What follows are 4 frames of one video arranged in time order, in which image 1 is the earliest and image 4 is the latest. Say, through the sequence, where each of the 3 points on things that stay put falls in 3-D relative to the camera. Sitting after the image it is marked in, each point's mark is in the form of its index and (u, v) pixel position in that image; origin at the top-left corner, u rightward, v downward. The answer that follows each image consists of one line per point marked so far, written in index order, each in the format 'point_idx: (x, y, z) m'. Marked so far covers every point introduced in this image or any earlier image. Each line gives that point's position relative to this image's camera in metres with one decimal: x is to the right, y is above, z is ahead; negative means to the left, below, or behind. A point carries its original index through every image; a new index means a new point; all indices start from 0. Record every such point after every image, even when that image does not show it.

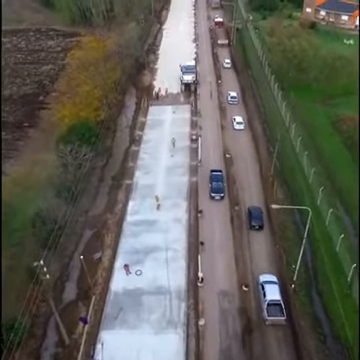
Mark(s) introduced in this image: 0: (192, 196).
0: (+0.2, -0.3, +14.3) m
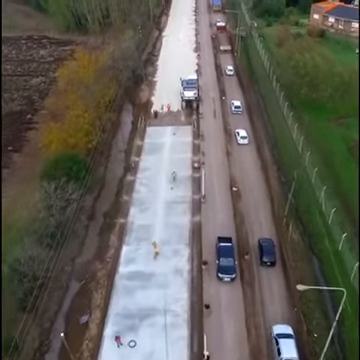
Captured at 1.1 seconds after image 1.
0: (+0.2, -0.8, +12.4) m
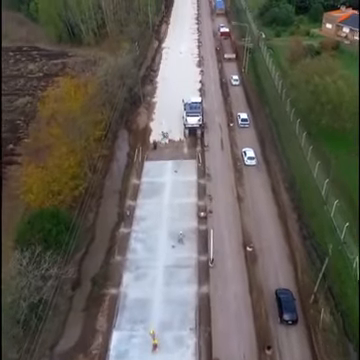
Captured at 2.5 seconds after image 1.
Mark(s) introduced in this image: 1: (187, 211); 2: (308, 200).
0: (+0.3, -1.6, +10.0) m
1: (+0.1, -0.5, +13.6) m
2: (+1.9, -0.3, +13.3) m
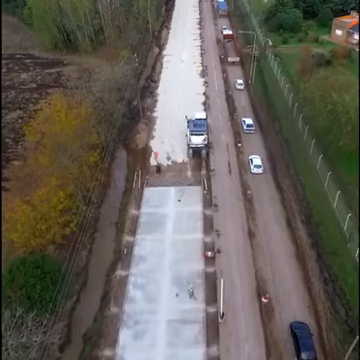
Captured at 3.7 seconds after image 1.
0: (+0.3, -2.1, +8.5) m
1: (+0.2, -0.9, +12.1) m
2: (+2.0, -0.8, +11.7) m
